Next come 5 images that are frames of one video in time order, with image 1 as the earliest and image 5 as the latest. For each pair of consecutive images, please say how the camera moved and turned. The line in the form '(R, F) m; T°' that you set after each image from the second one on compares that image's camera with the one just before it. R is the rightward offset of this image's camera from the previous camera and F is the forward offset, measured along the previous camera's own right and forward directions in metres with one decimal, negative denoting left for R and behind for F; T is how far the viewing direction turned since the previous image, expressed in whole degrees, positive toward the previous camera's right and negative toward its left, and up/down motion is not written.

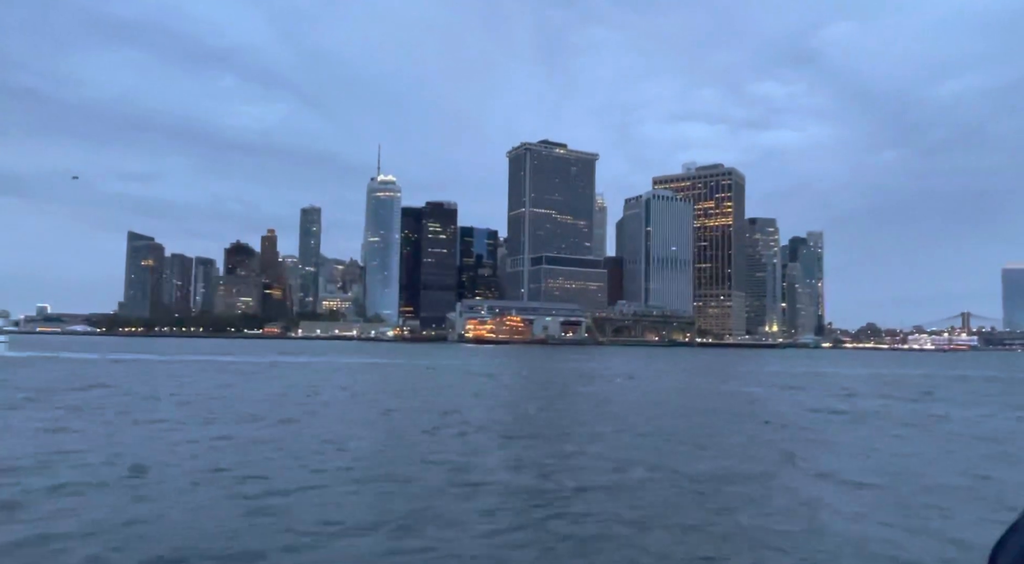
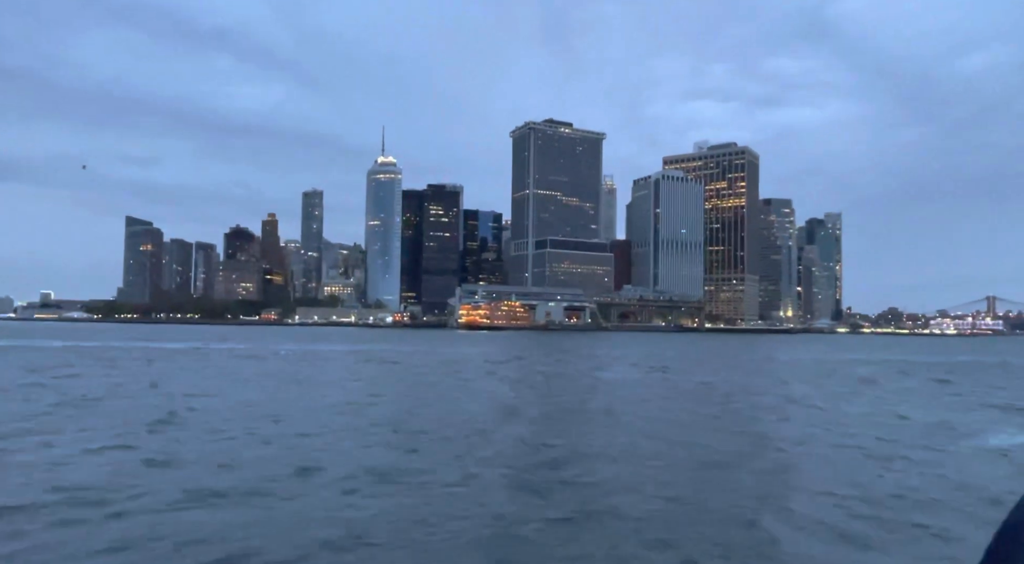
(+1.9, +1.9) m; -2°
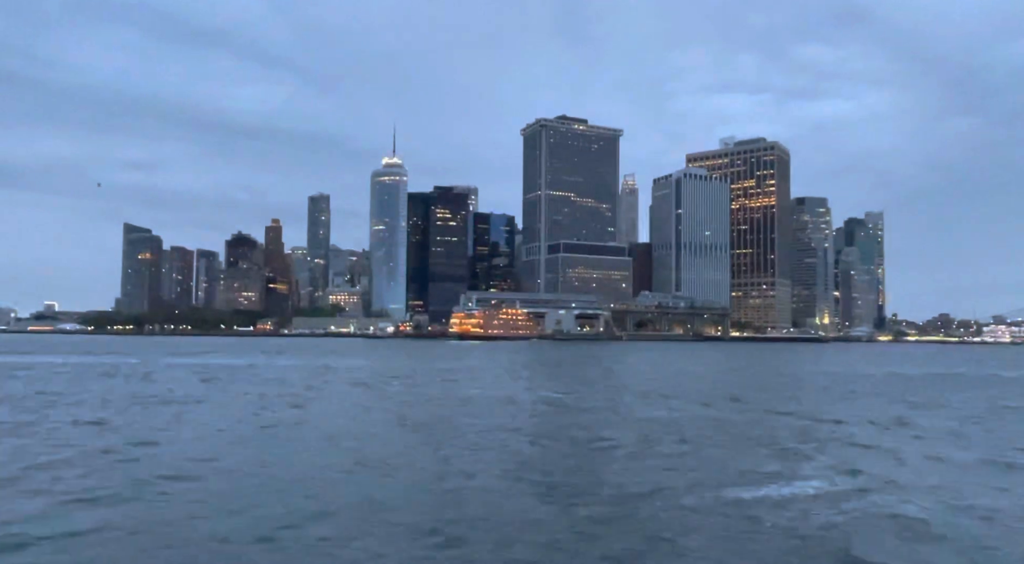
(+3.0, +4.2) m; -3°
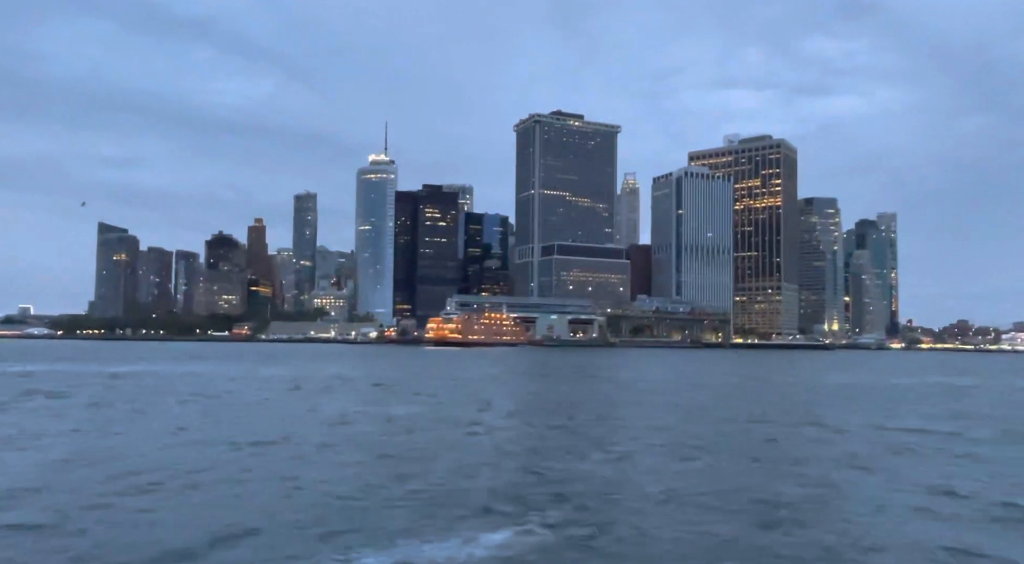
(+1.5, +3.3) m; -1°
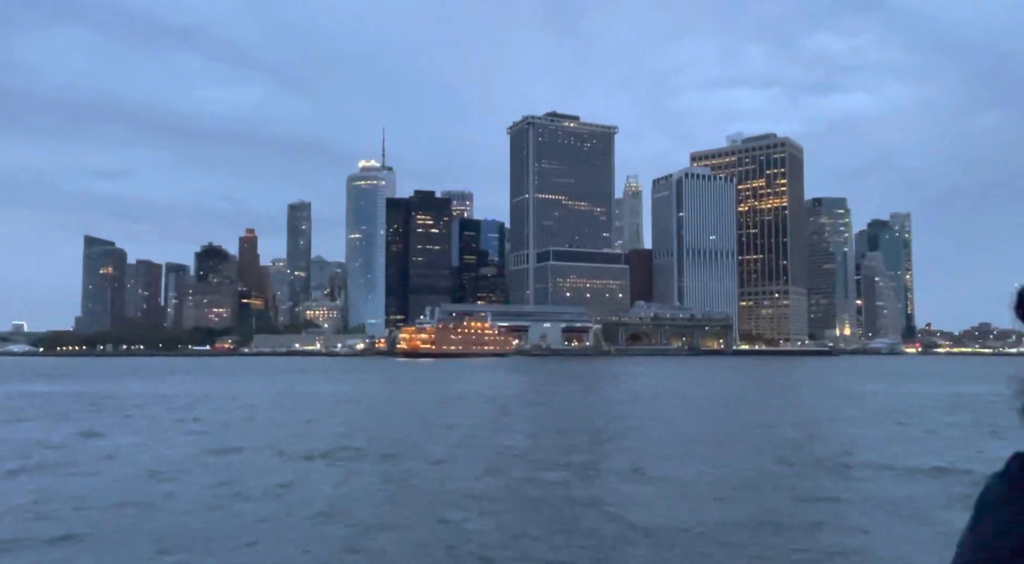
(+2.1, +2.2) m; -2°
